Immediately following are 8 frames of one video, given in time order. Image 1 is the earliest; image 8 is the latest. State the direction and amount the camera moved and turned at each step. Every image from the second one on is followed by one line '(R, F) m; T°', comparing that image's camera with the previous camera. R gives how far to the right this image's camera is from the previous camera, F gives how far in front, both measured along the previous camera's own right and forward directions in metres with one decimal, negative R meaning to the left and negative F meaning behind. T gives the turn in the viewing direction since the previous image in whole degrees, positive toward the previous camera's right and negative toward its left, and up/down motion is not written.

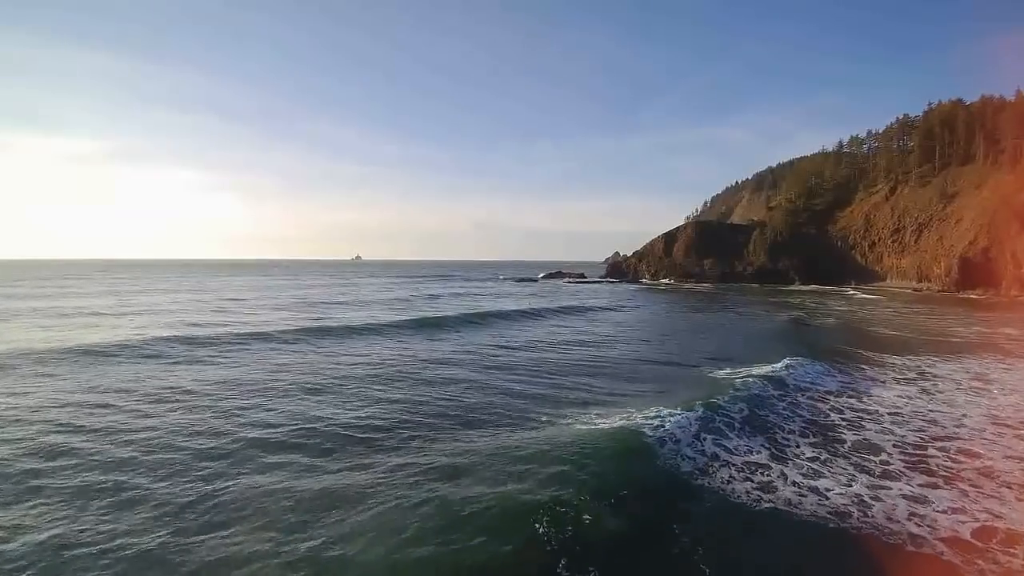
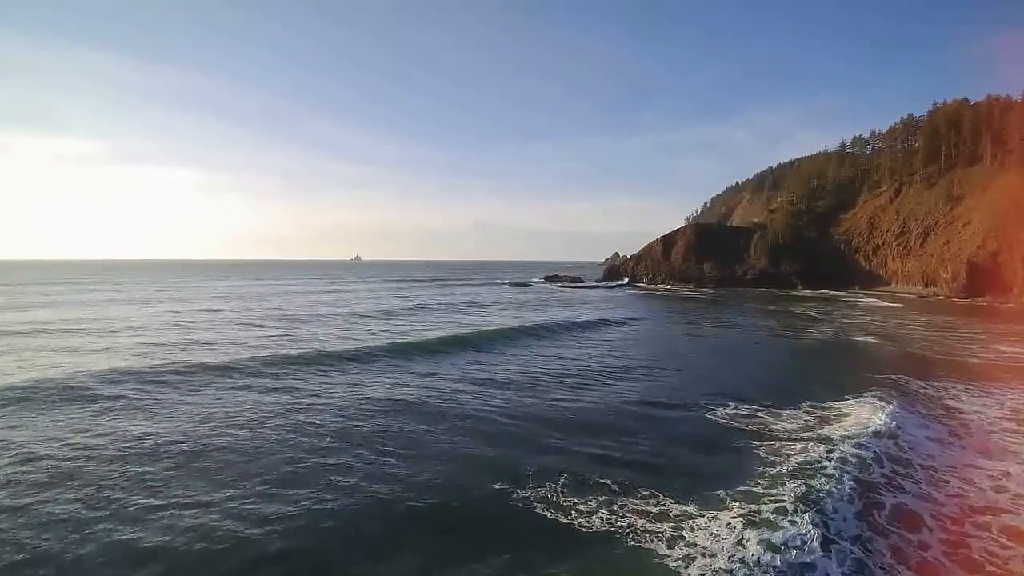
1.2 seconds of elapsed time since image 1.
(+1.0, +2.1) m; 0°
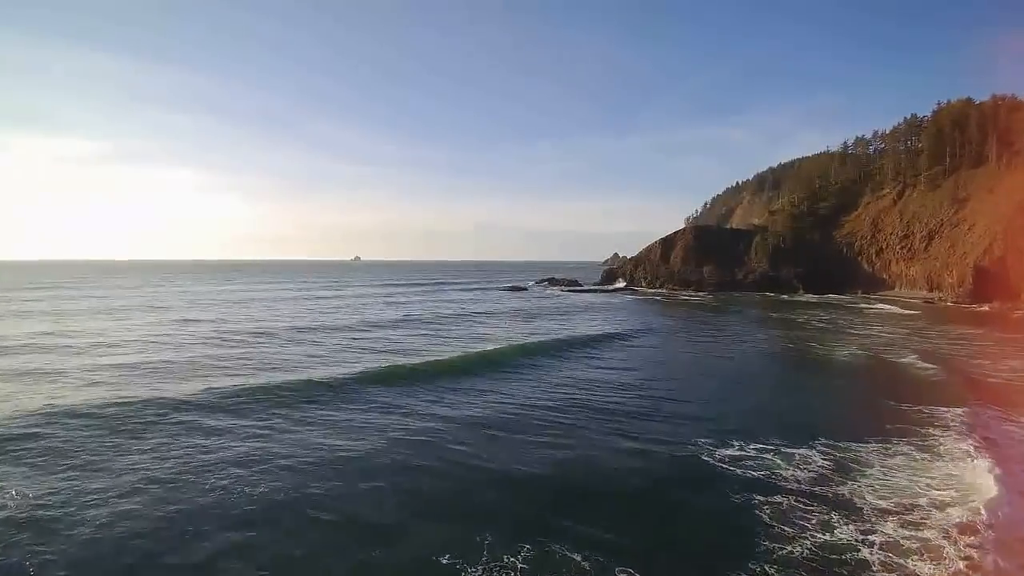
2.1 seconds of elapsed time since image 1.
(+0.8, +1.8) m; 0°
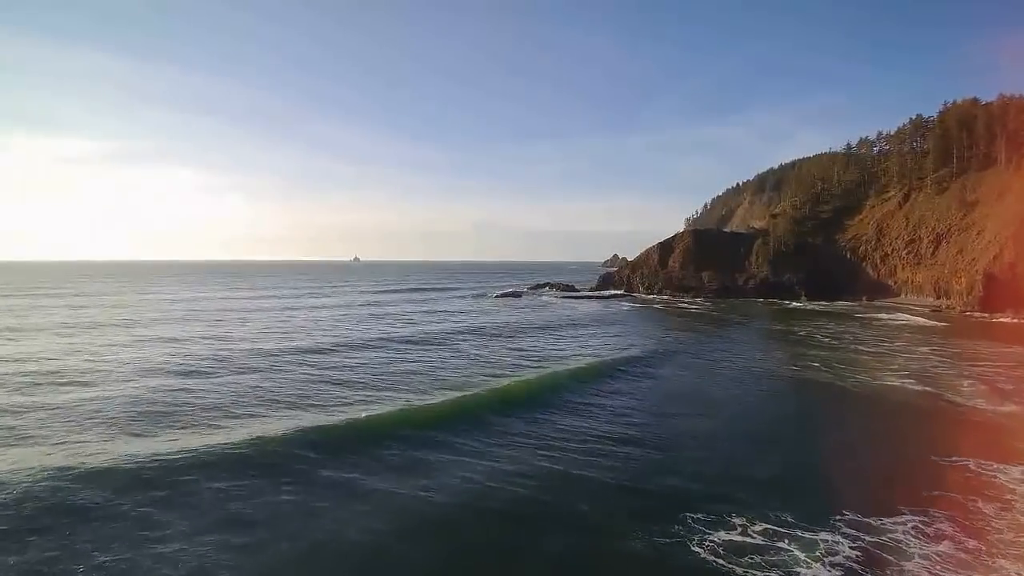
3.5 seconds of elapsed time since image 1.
(+1.0, +2.5) m; 0°
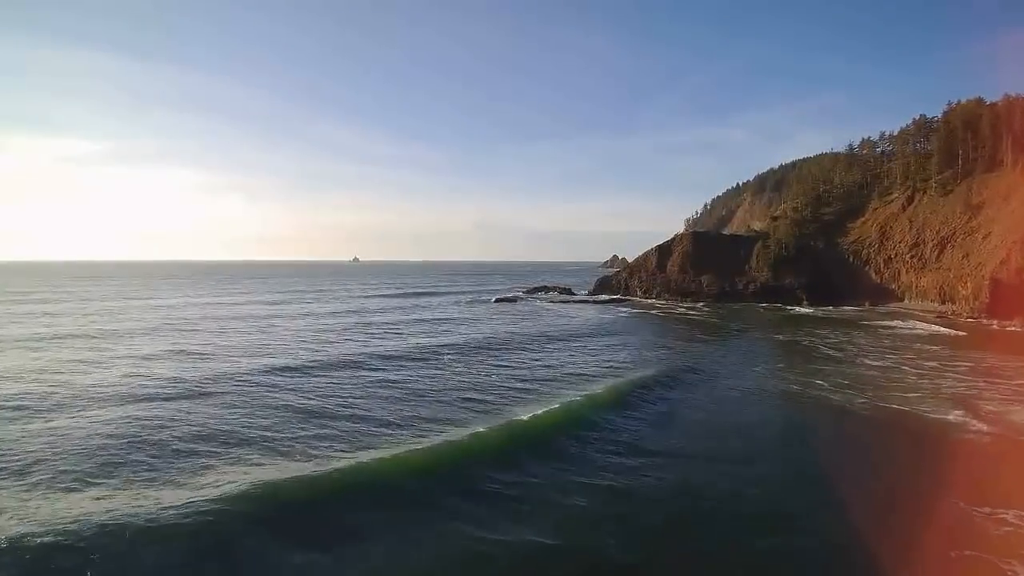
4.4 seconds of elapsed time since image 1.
(+0.8, +1.7) m; 0°
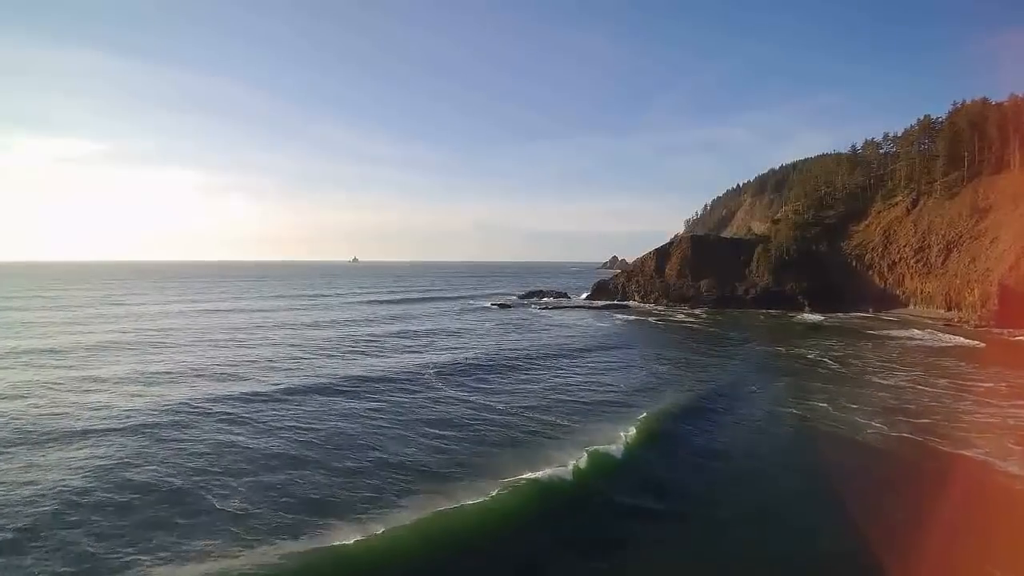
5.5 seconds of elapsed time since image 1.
(+0.9, +2.0) m; 0°
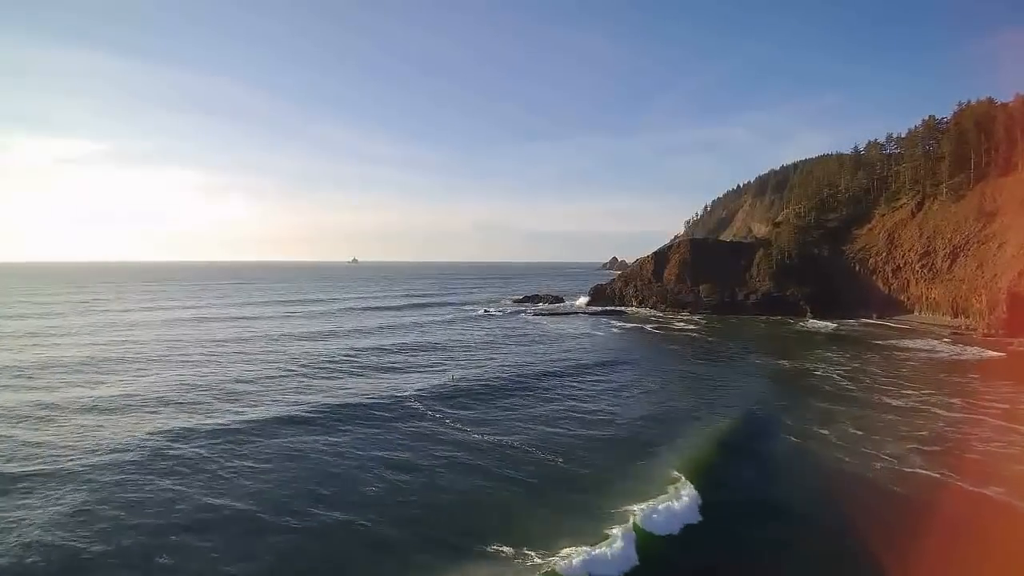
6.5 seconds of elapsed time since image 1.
(+0.8, +2.0) m; 0°
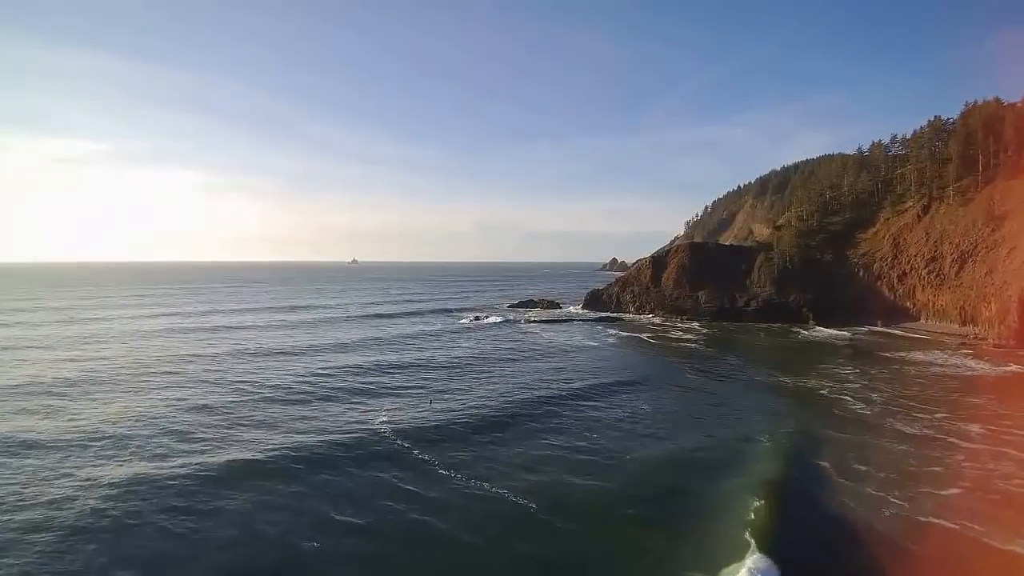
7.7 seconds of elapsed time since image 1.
(+1.0, +2.3) m; 0°
